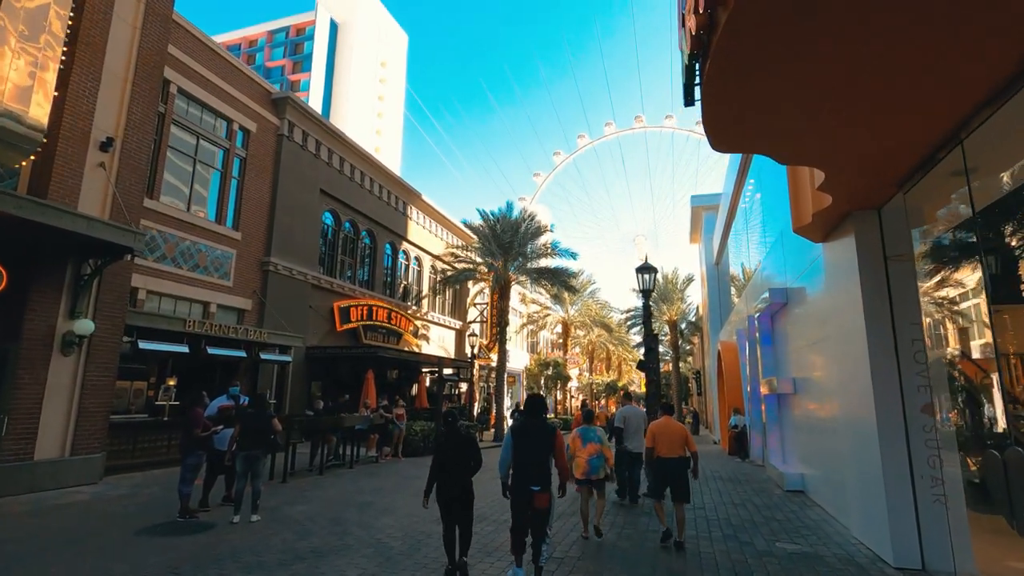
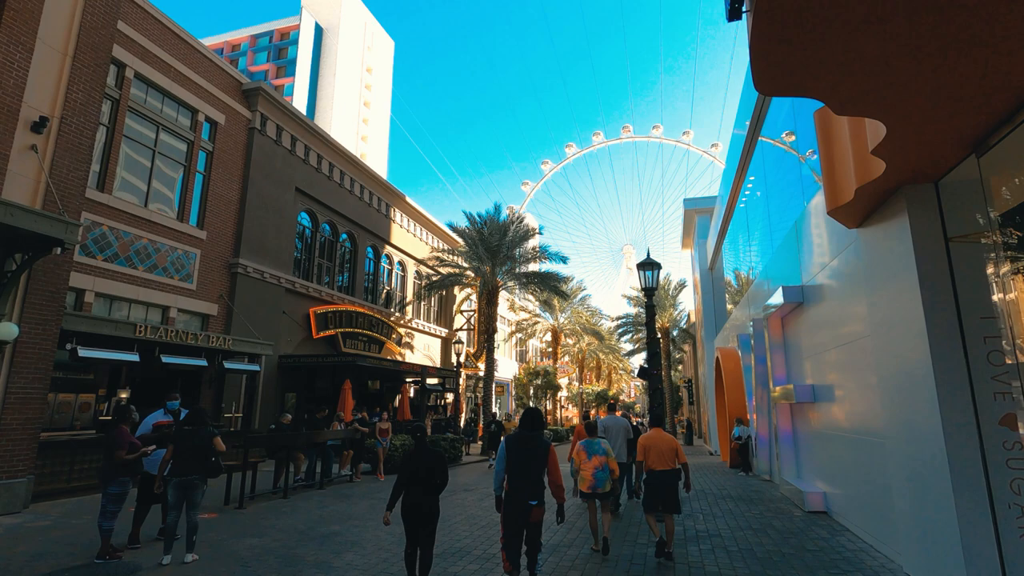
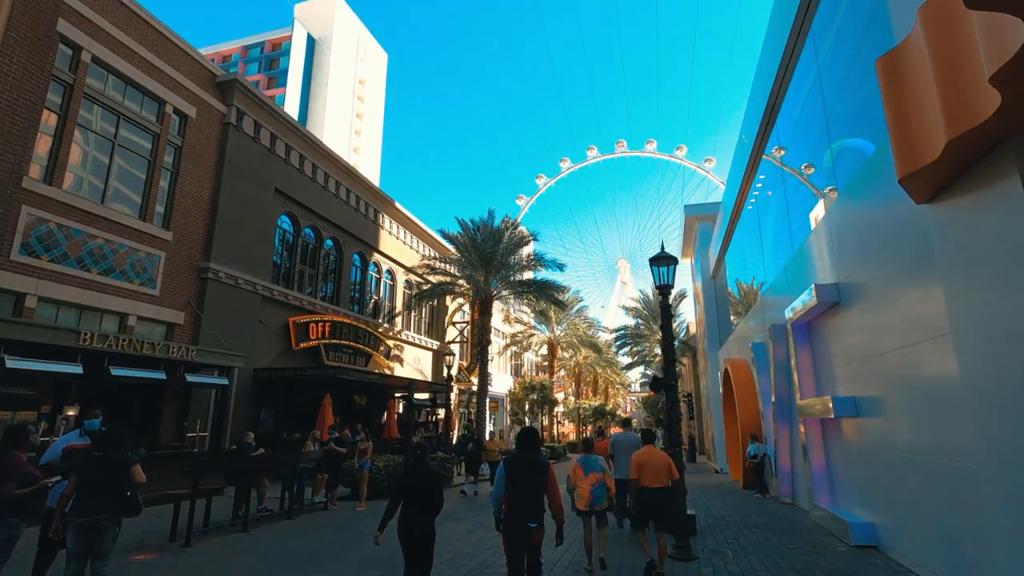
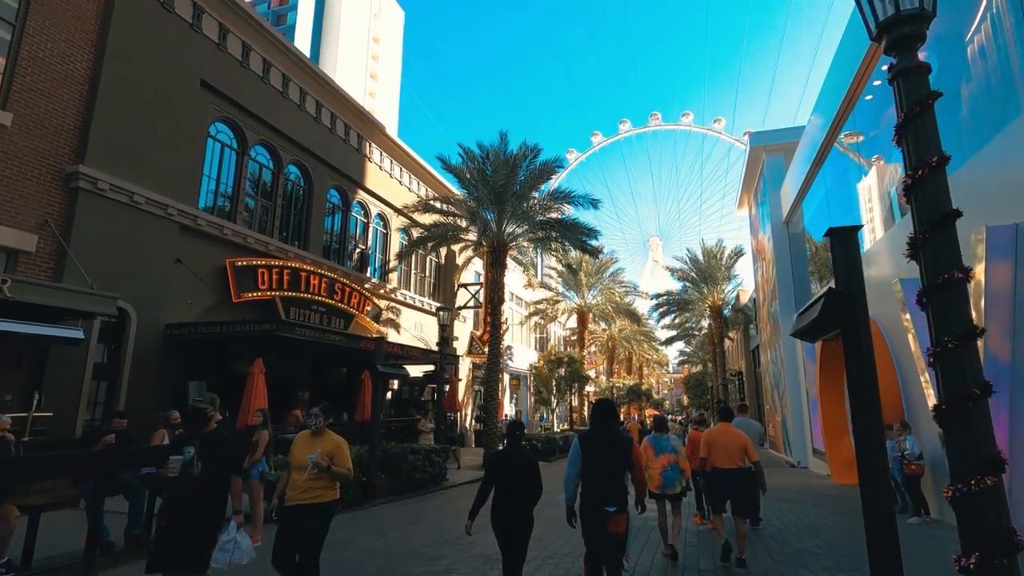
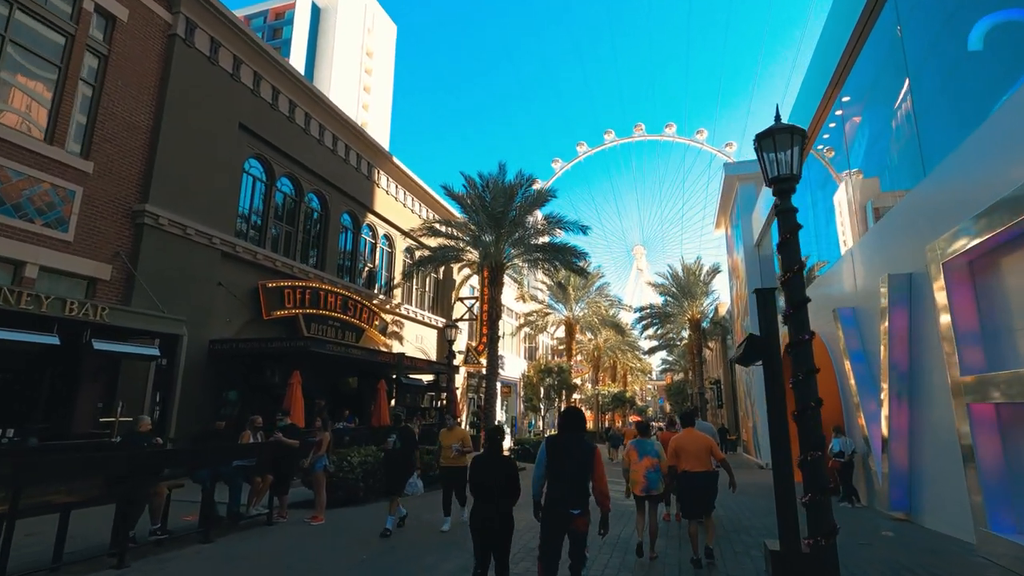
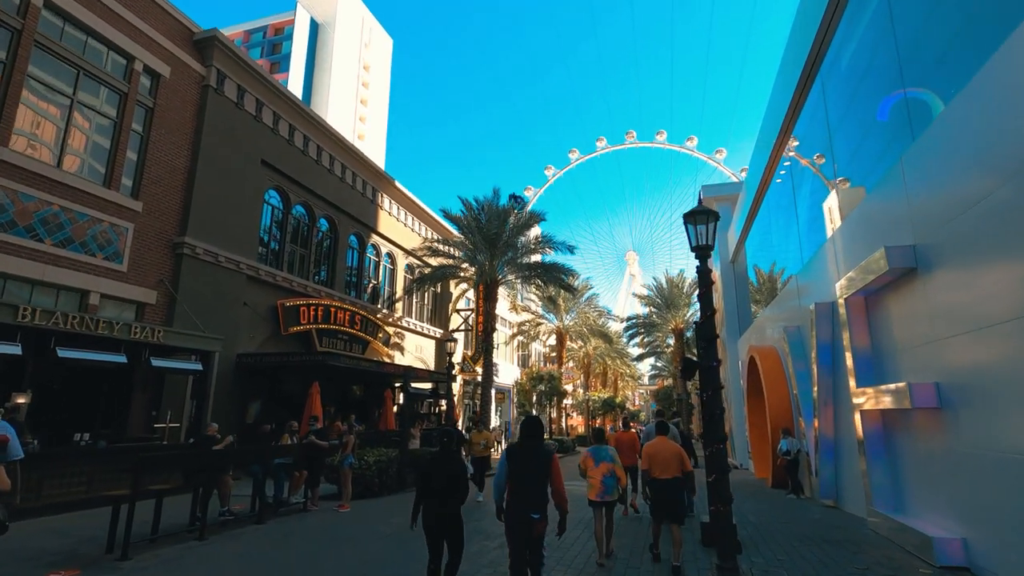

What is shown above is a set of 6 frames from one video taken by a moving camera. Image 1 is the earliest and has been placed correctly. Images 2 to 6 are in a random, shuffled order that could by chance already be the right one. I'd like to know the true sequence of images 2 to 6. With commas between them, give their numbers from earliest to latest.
2, 3, 6, 5, 4
